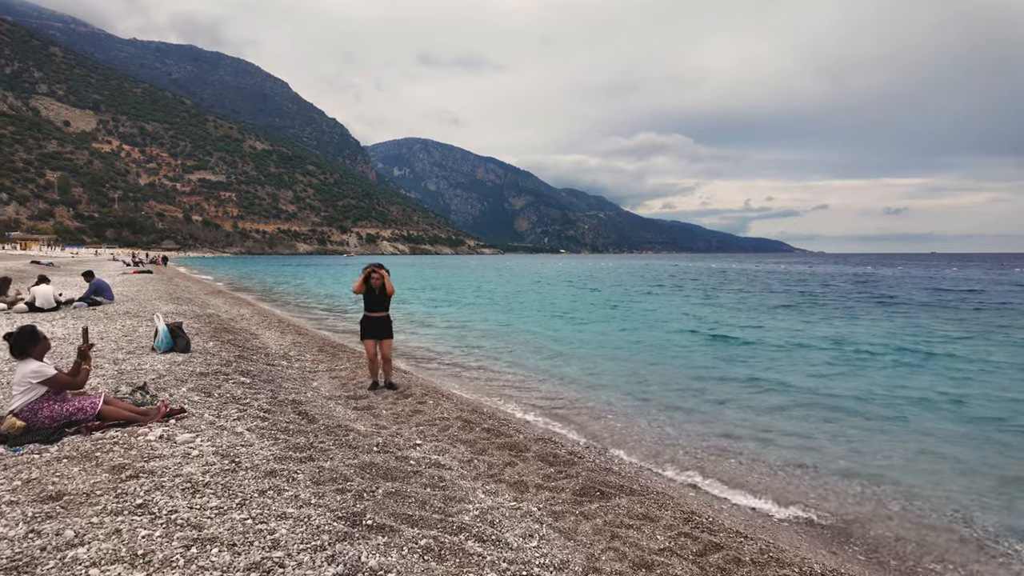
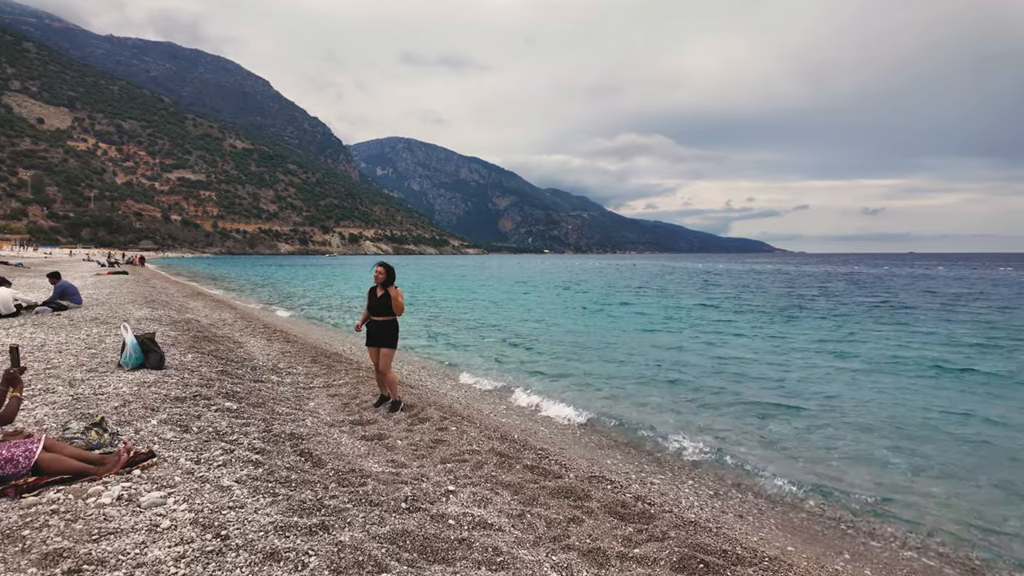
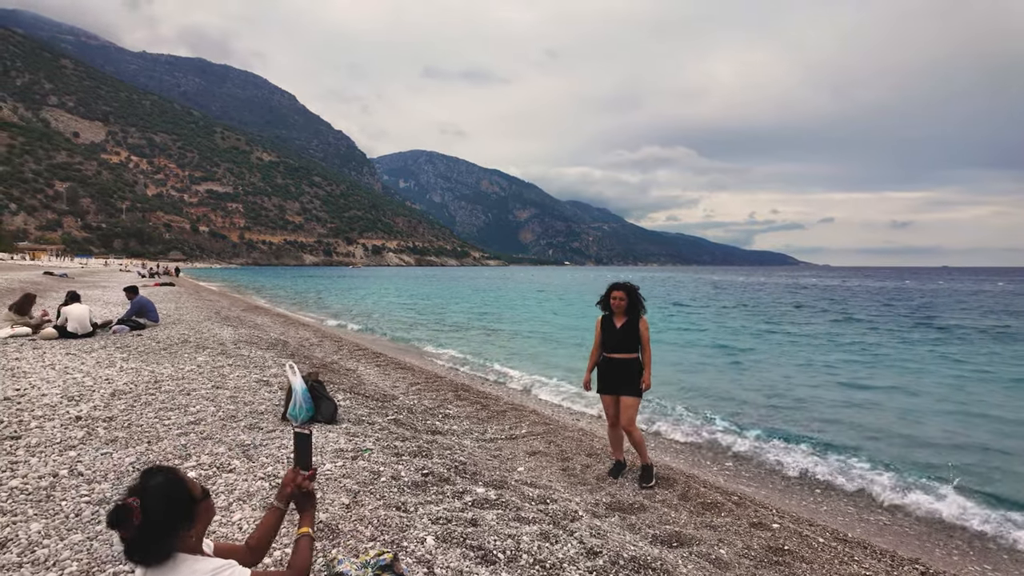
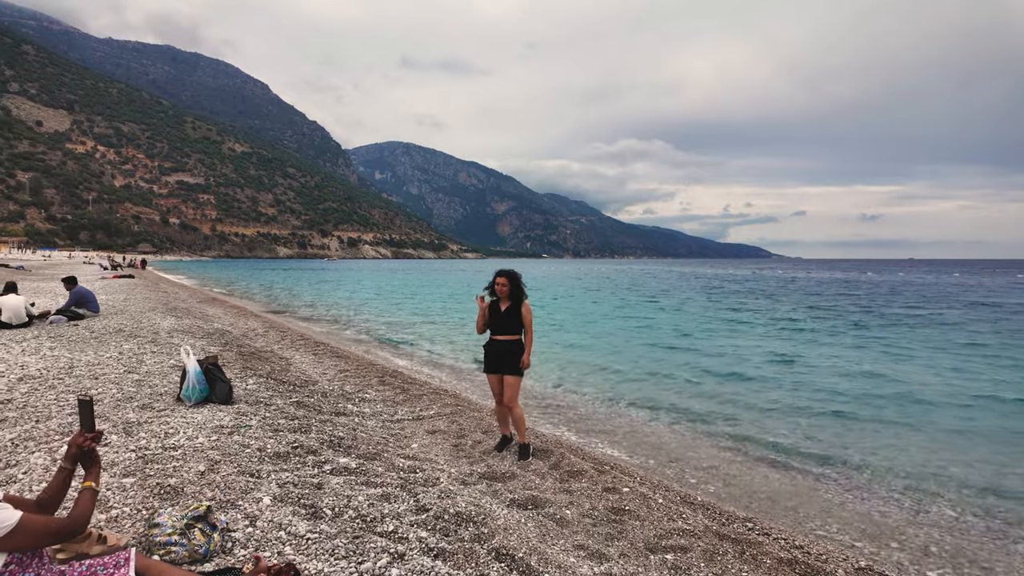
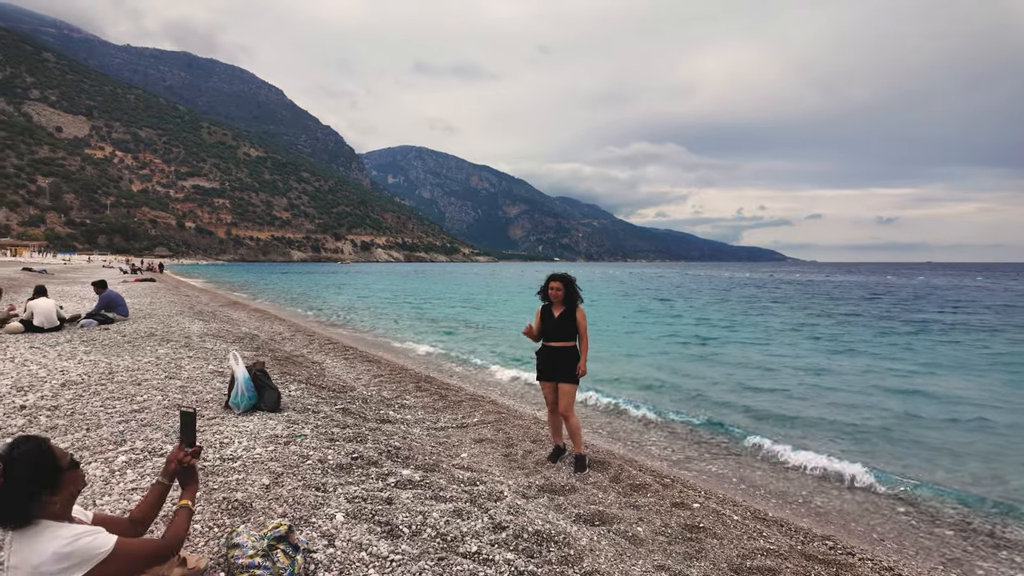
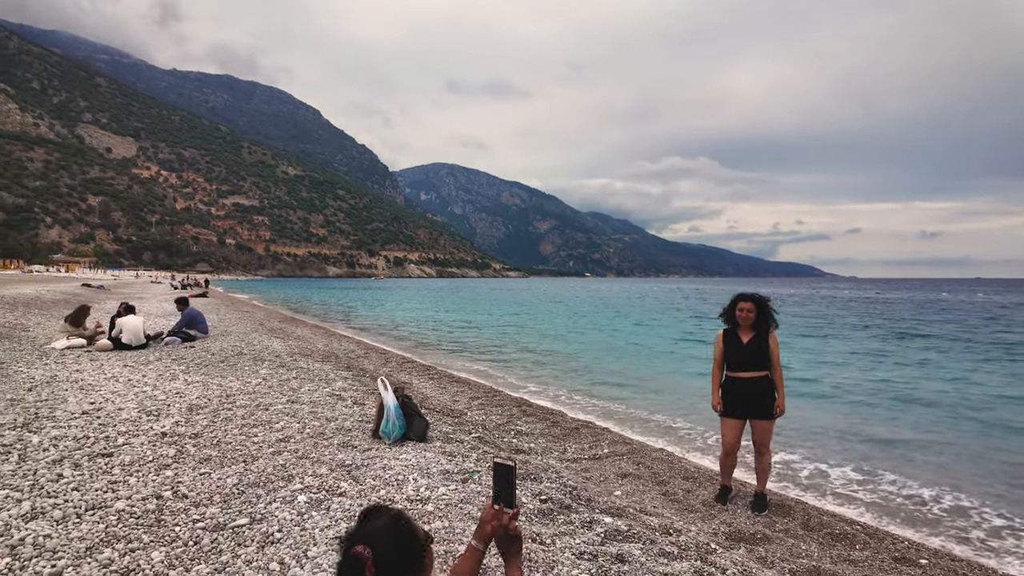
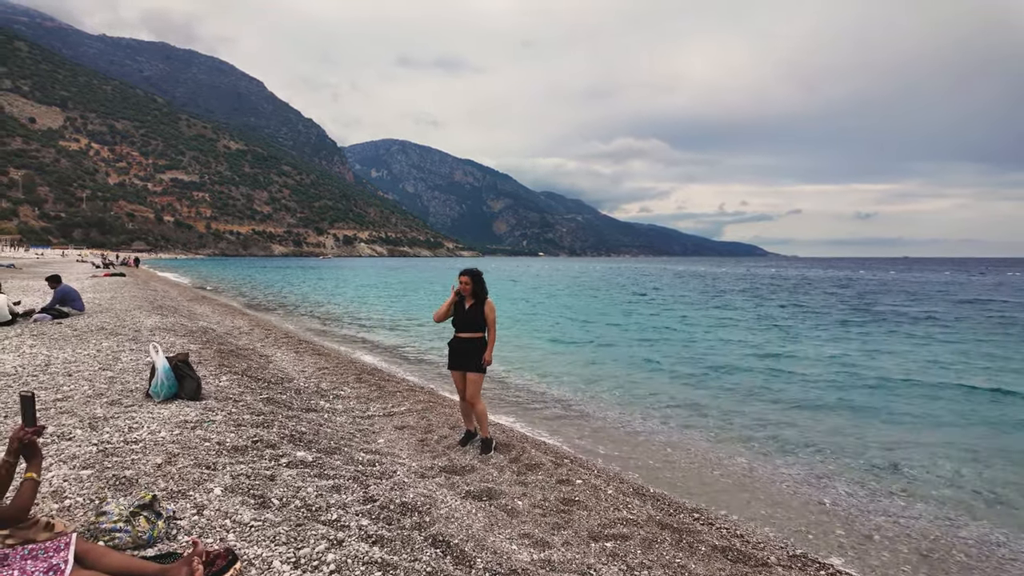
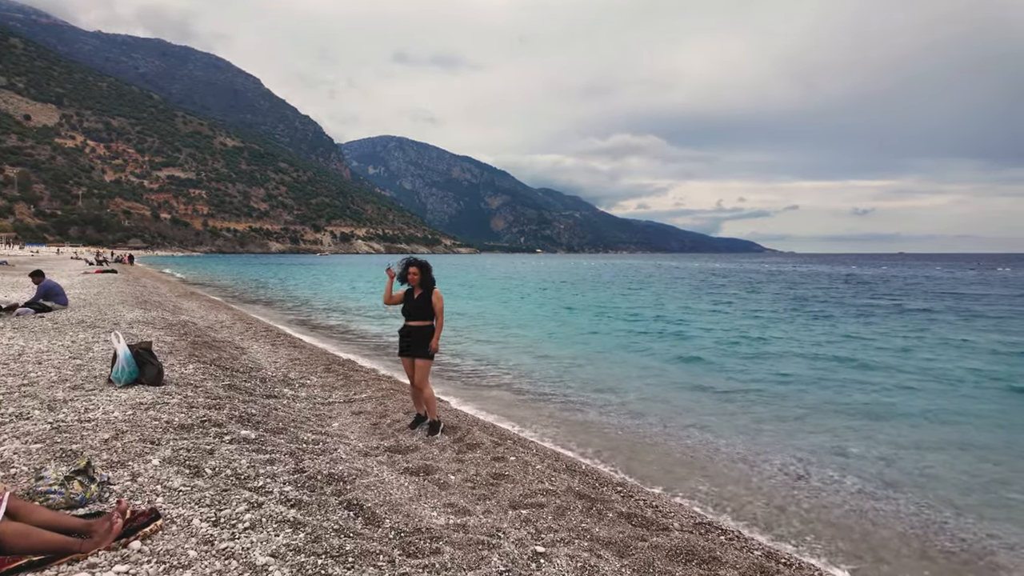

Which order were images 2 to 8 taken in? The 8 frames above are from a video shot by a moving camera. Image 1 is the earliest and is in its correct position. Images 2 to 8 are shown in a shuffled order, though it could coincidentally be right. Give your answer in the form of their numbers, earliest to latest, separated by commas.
2, 8, 7, 4, 5, 3, 6
